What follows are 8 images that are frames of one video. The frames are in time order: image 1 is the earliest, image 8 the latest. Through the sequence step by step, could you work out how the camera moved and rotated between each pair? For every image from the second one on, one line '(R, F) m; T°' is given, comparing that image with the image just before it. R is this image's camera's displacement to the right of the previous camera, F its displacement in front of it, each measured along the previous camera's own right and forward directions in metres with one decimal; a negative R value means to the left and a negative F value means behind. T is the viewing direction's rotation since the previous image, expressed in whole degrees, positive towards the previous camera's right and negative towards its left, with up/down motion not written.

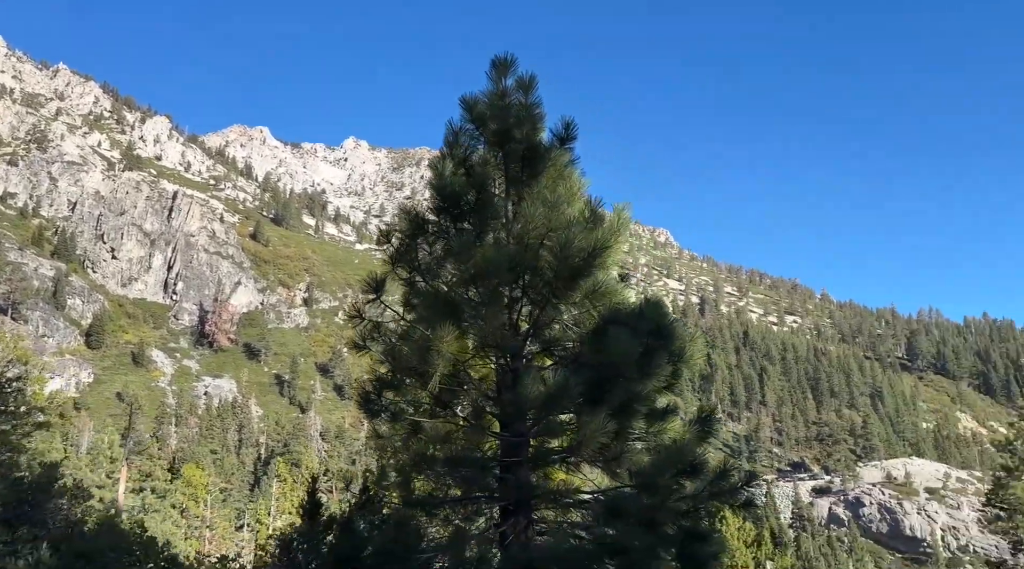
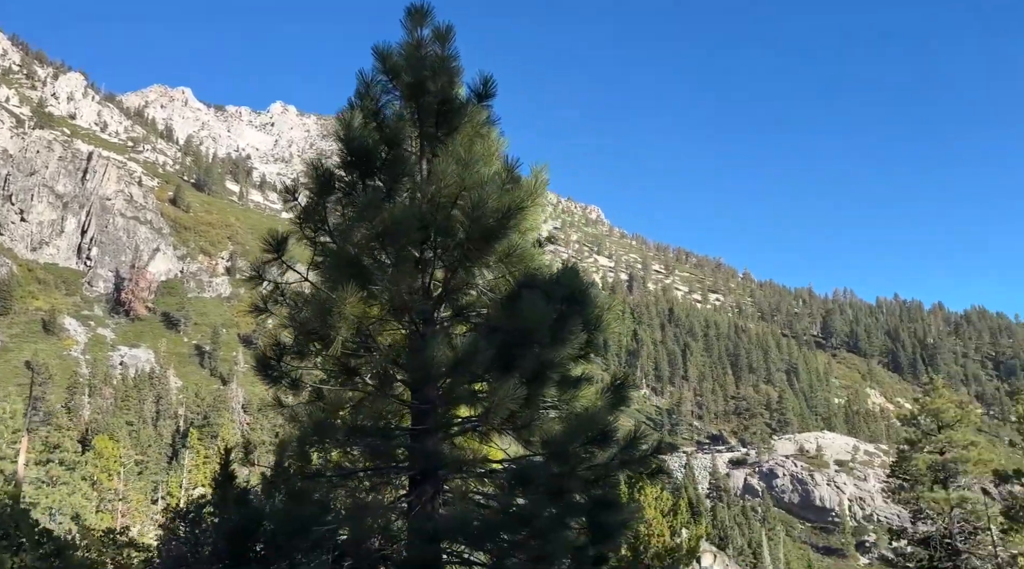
(+0.1, +0.2) m; +5°
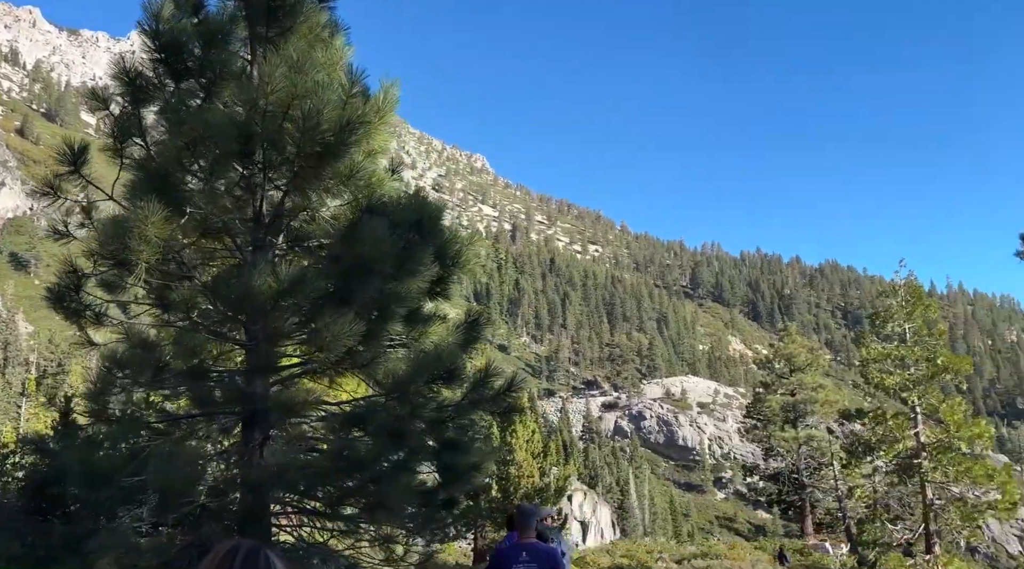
(+0.2, +0.4) m; +8°
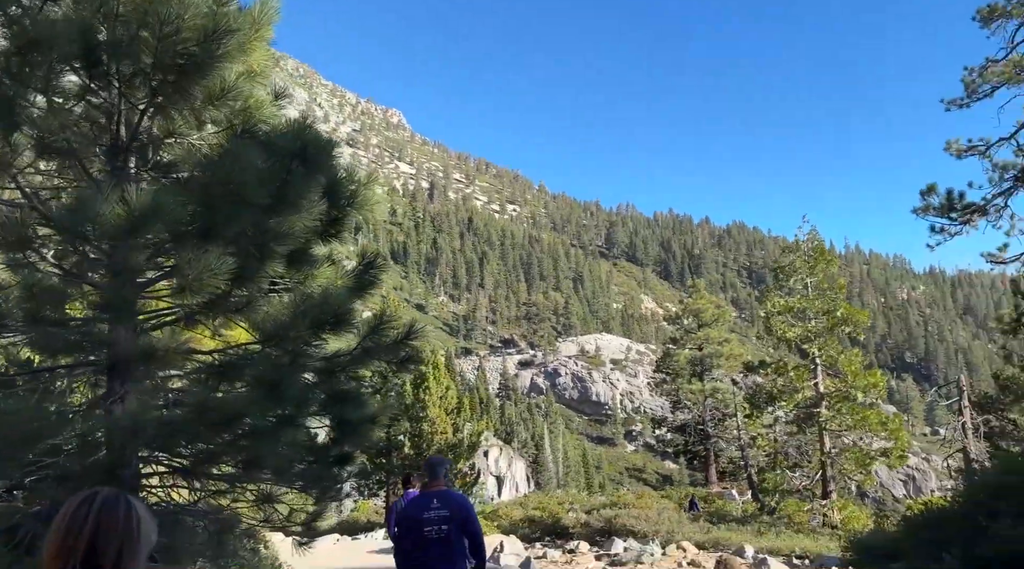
(+0.1, +0.3) m; +6°
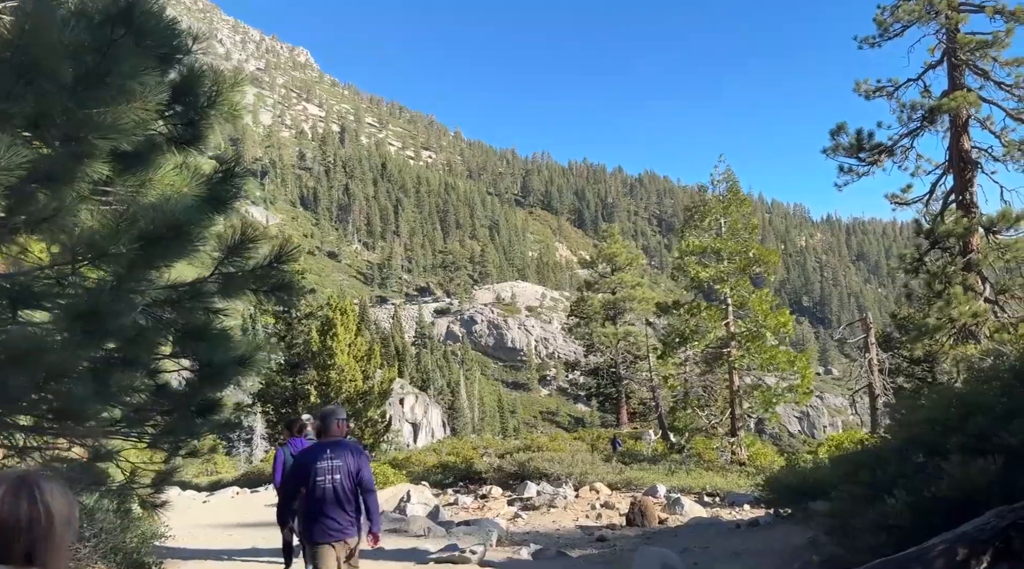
(+0.1, +0.7) m; +6°
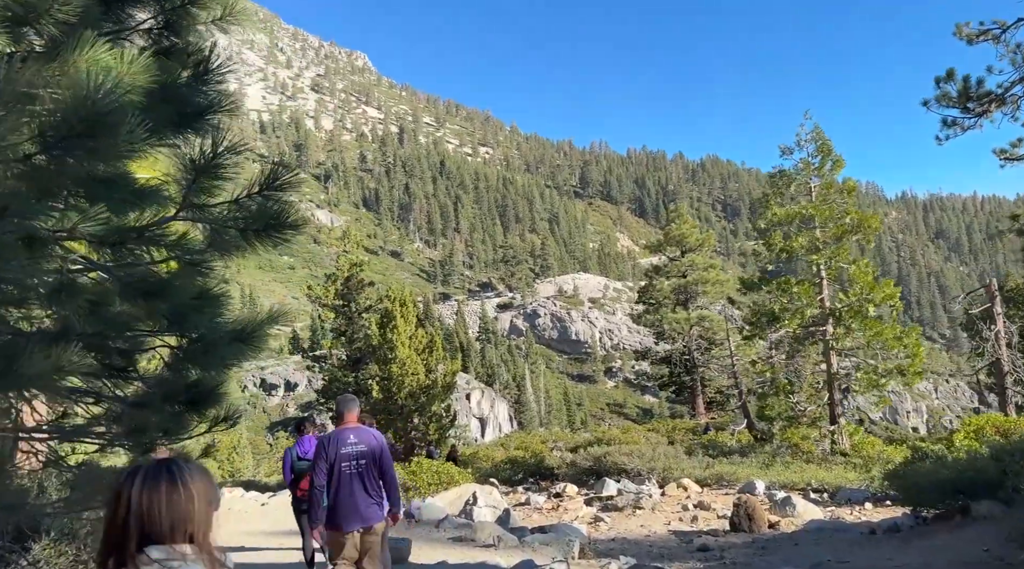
(-0.1, +1.5) m; -4°
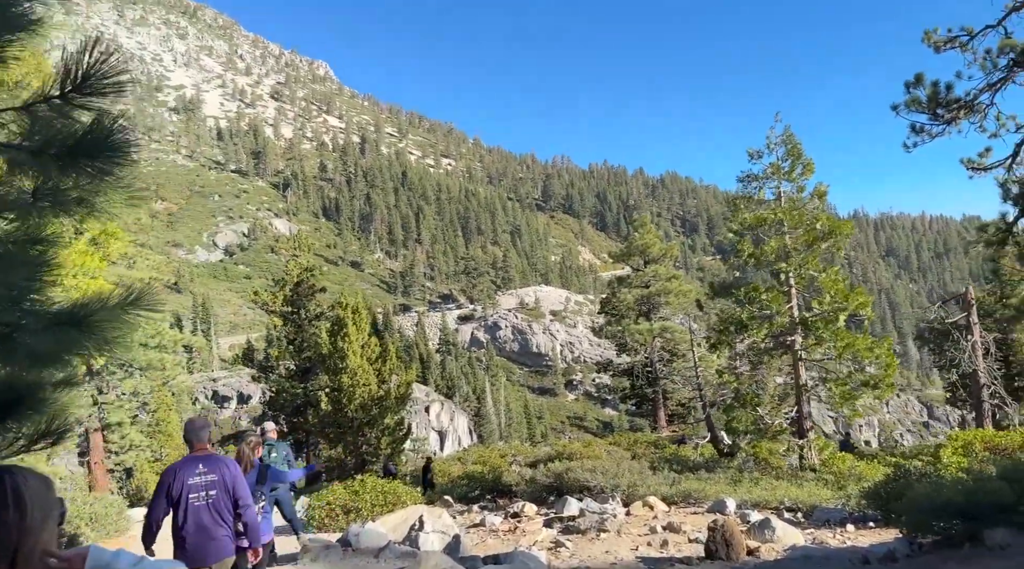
(+0.1, +1.0) m; +3°
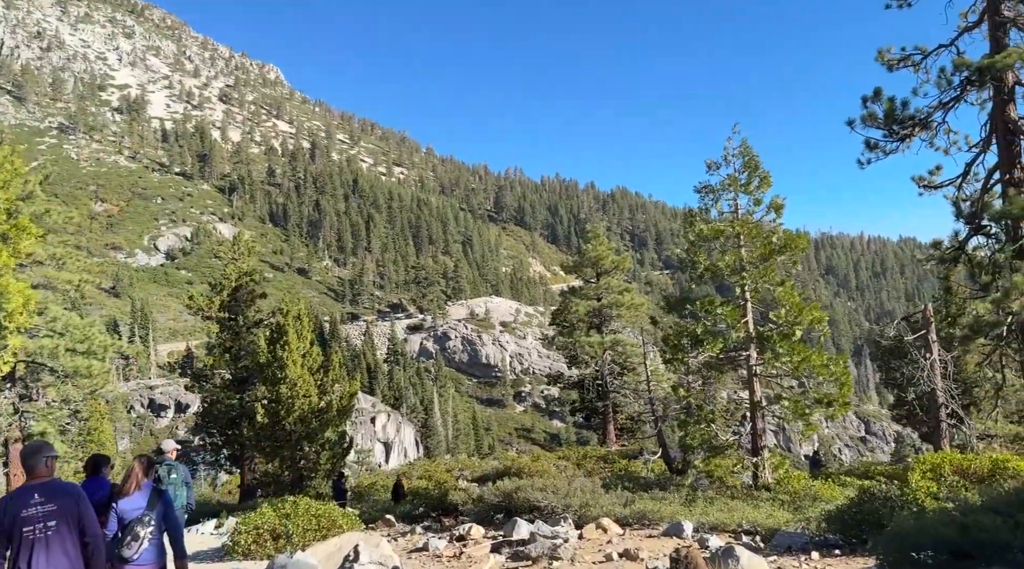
(0.0, +0.7) m; +3°
